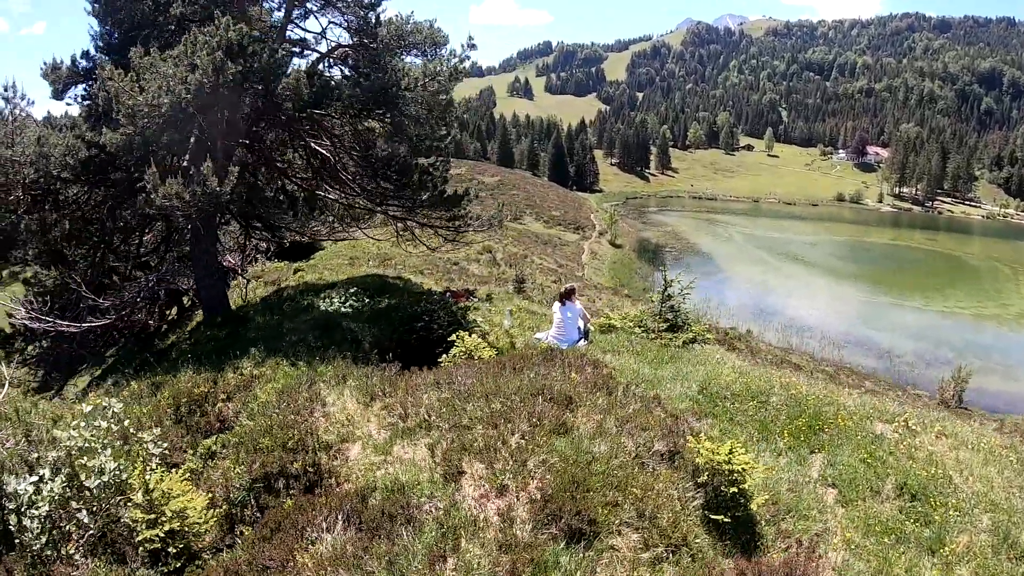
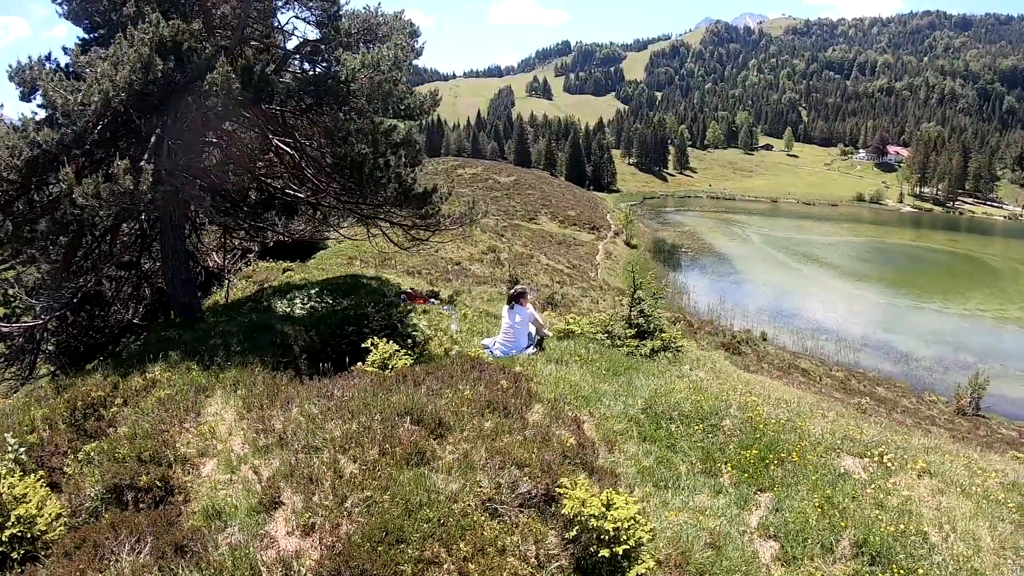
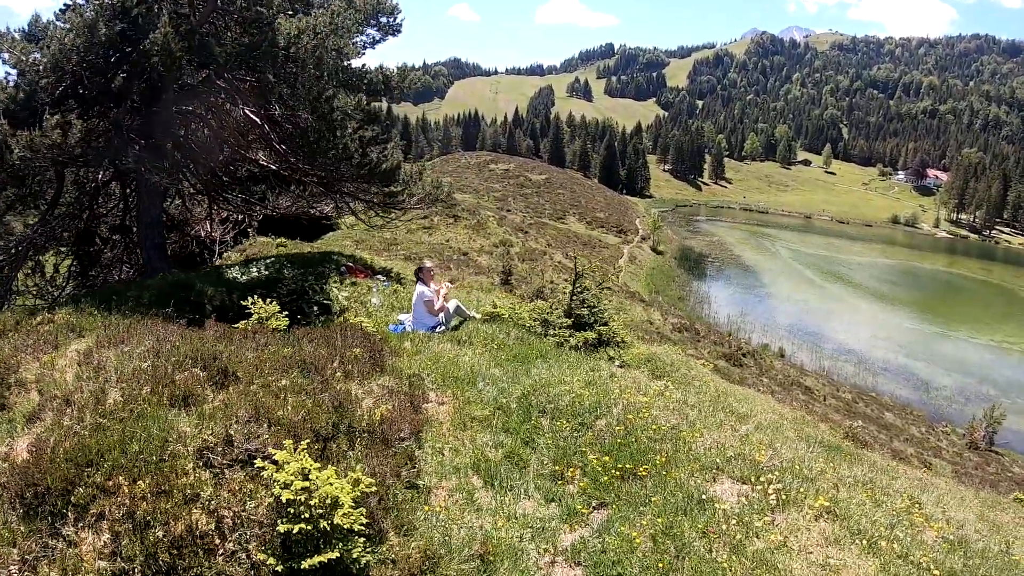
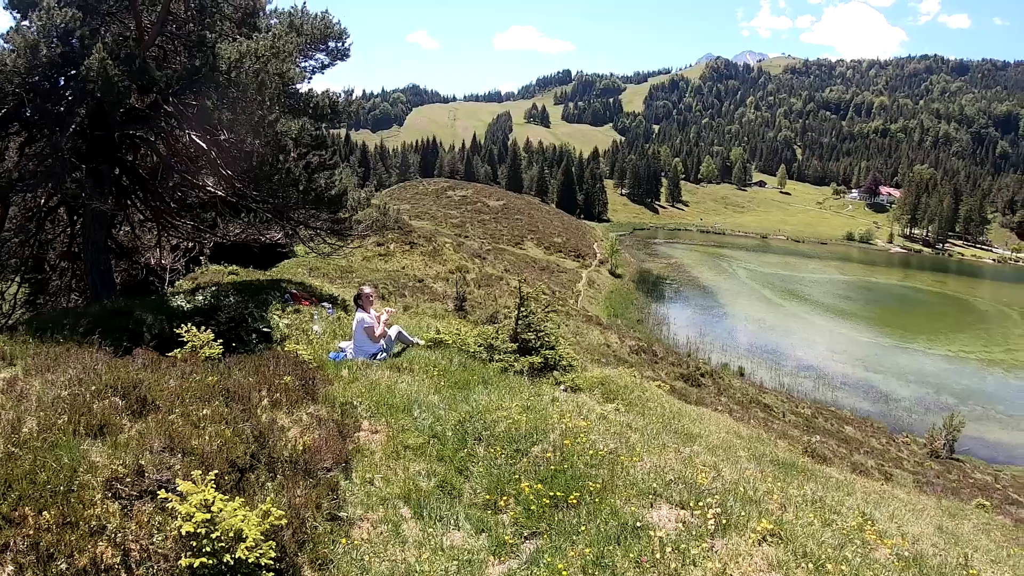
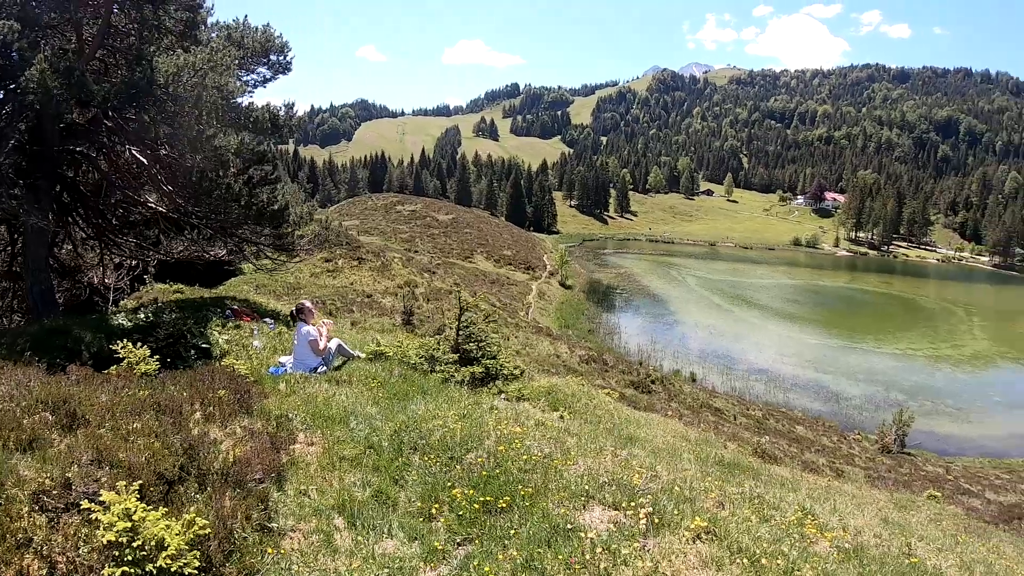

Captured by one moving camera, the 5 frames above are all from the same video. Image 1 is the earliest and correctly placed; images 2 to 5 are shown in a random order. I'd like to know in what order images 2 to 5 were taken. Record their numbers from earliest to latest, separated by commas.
2, 3, 4, 5
